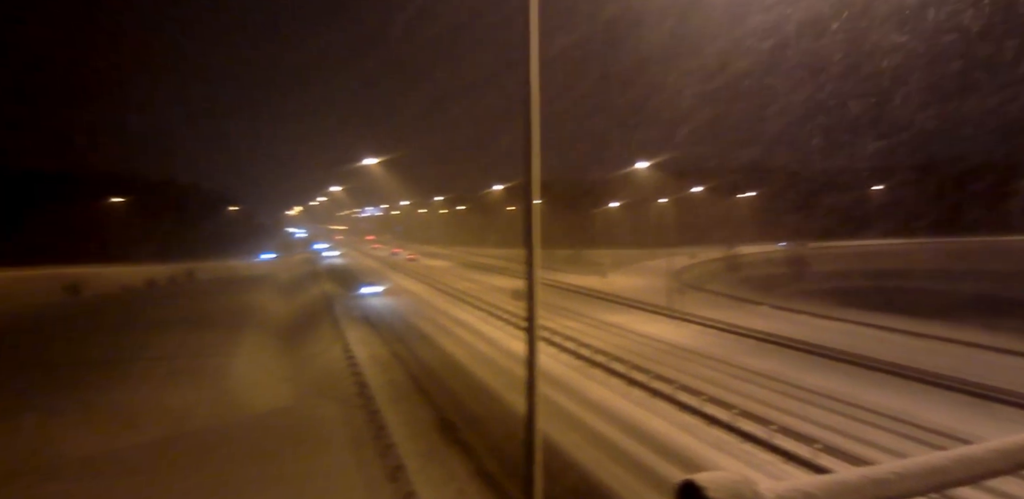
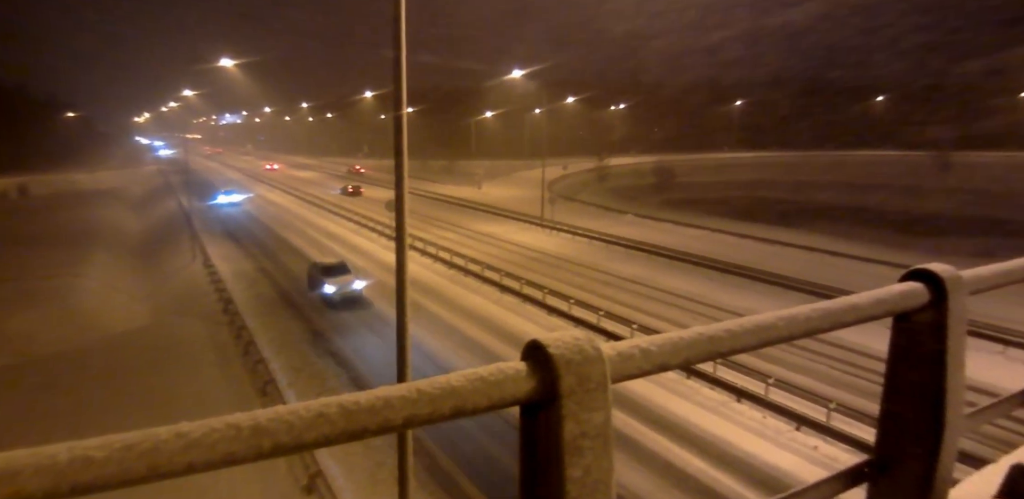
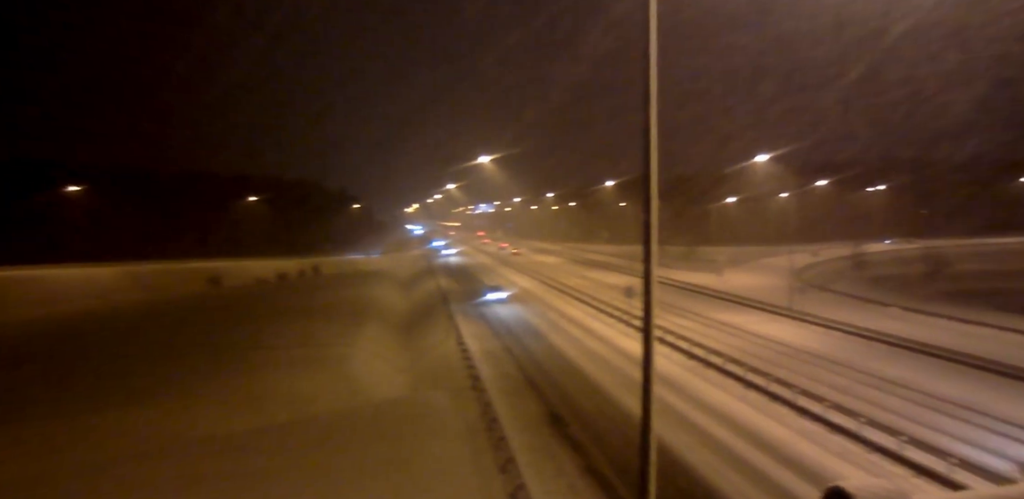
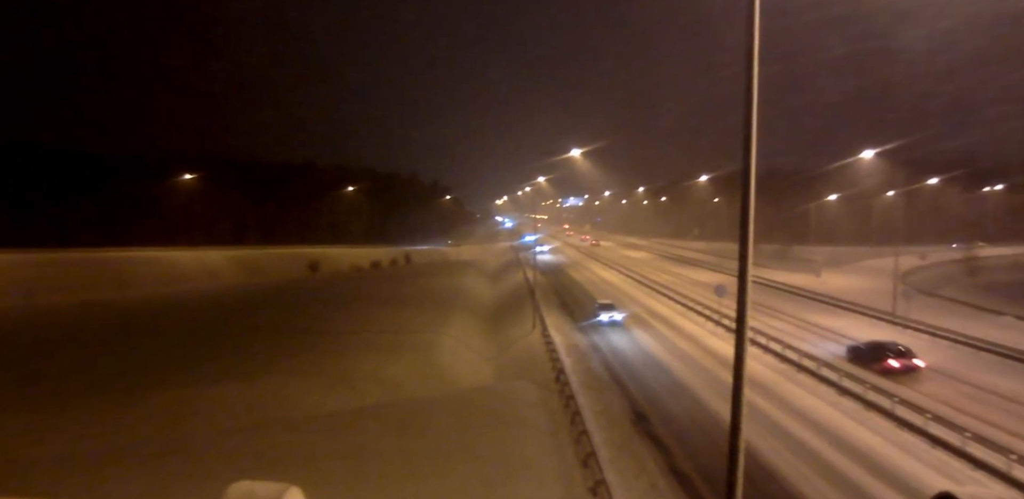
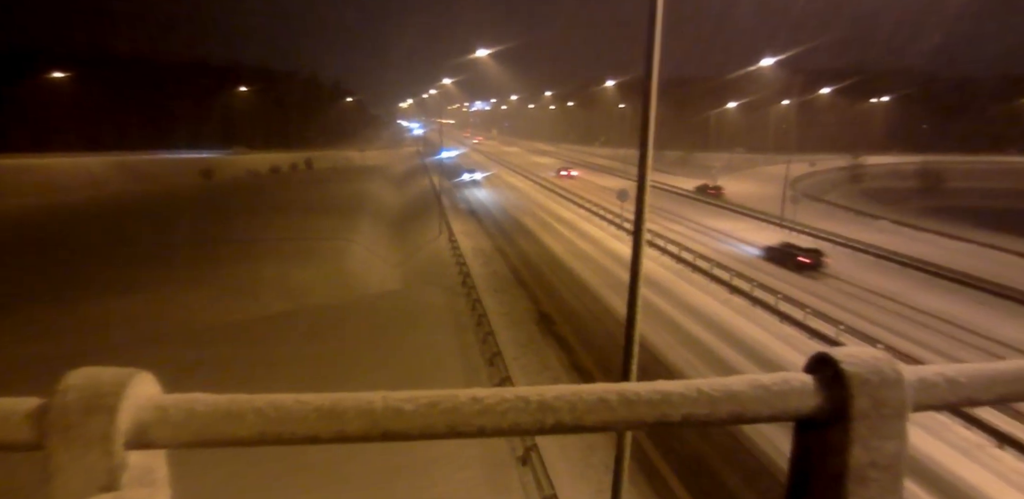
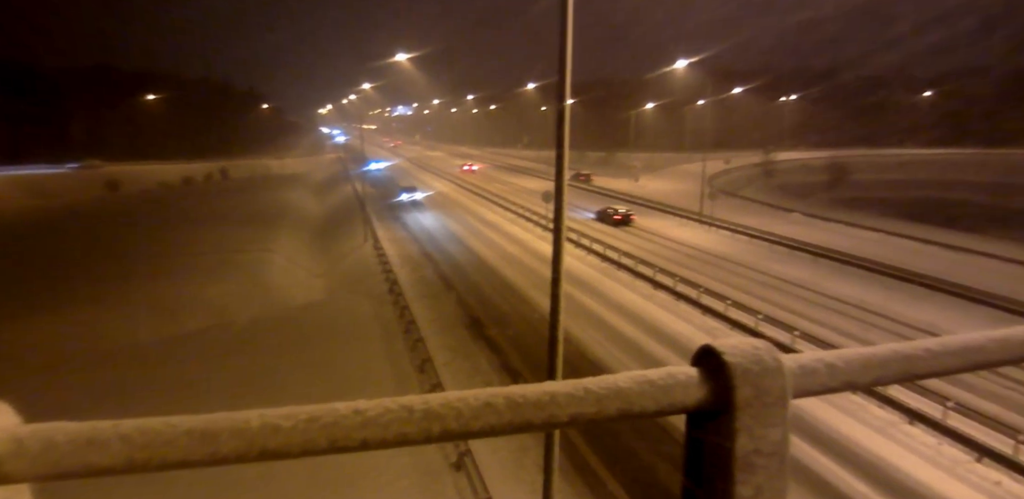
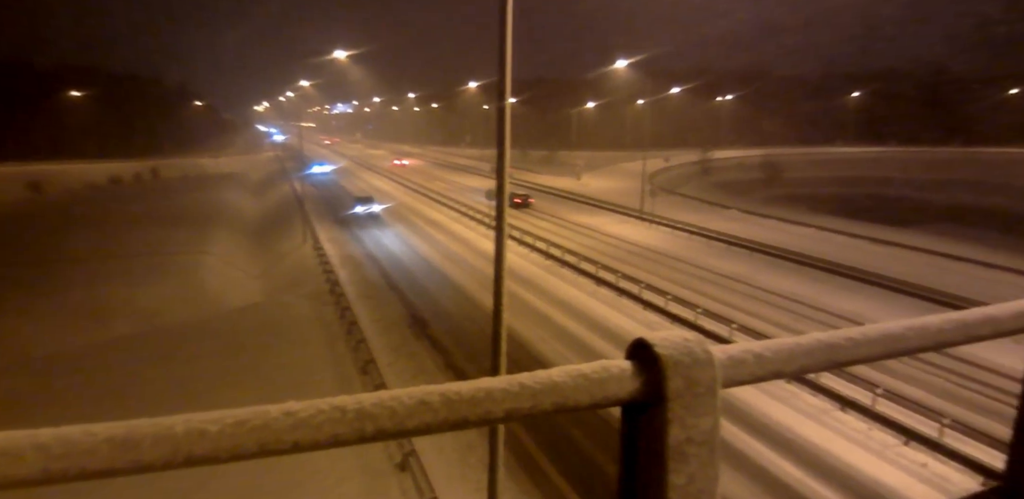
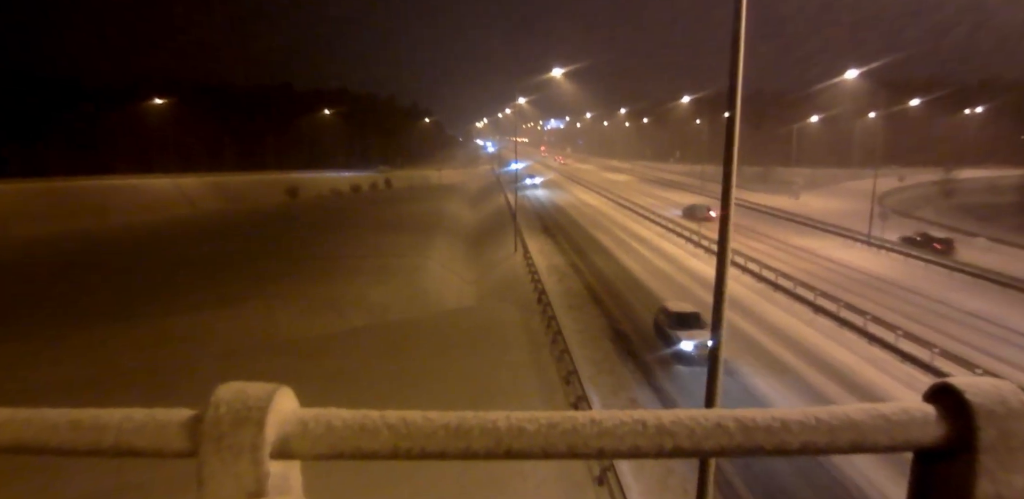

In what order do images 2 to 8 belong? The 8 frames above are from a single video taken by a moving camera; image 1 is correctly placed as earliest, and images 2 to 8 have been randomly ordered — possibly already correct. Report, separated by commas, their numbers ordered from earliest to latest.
3, 4, 8, 5, 6, 7, 2
